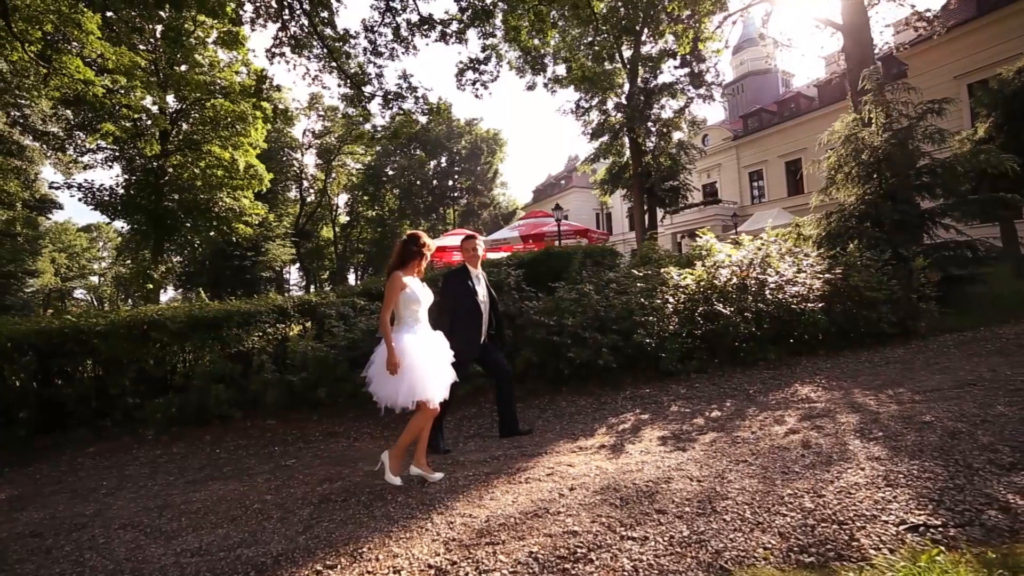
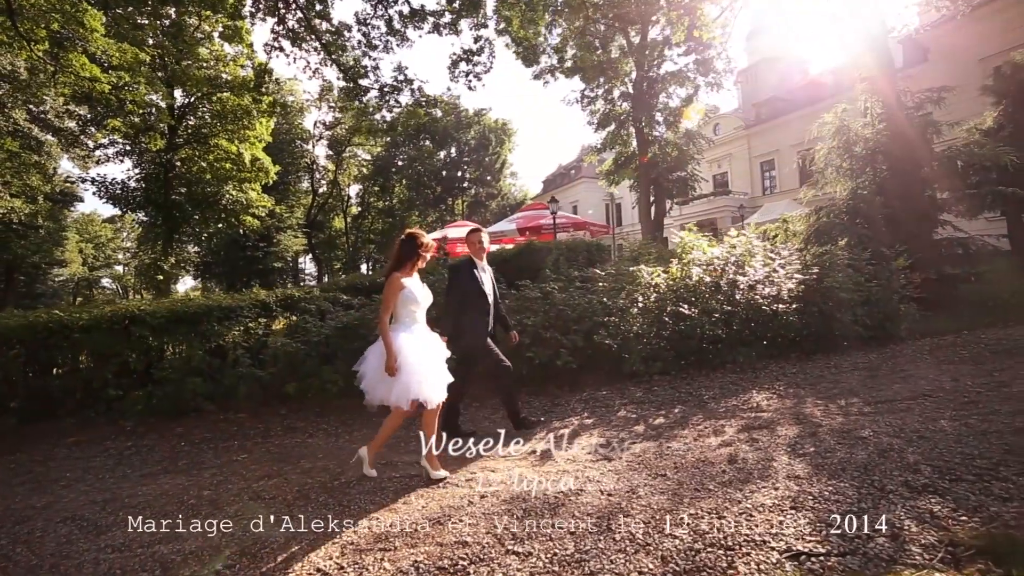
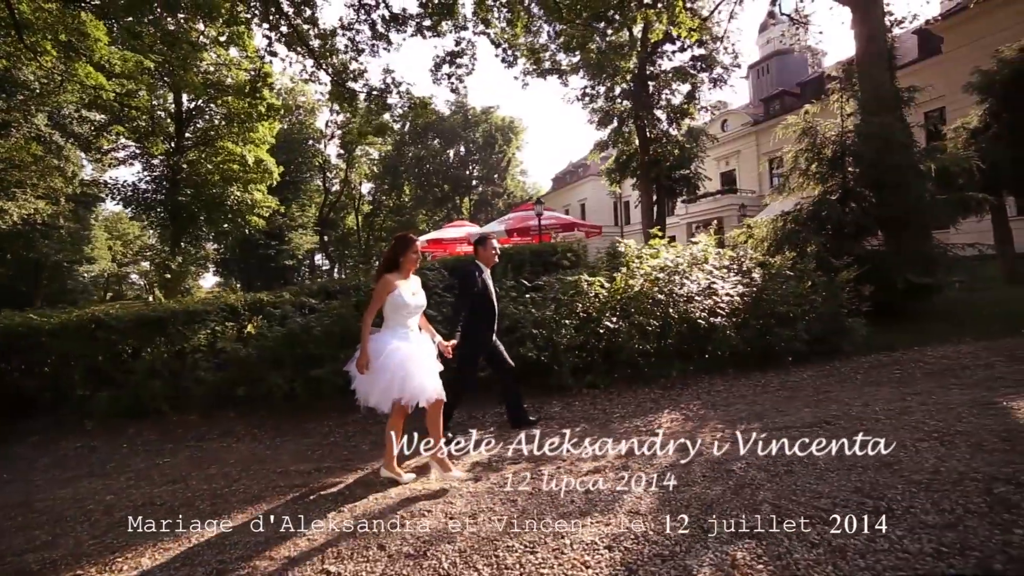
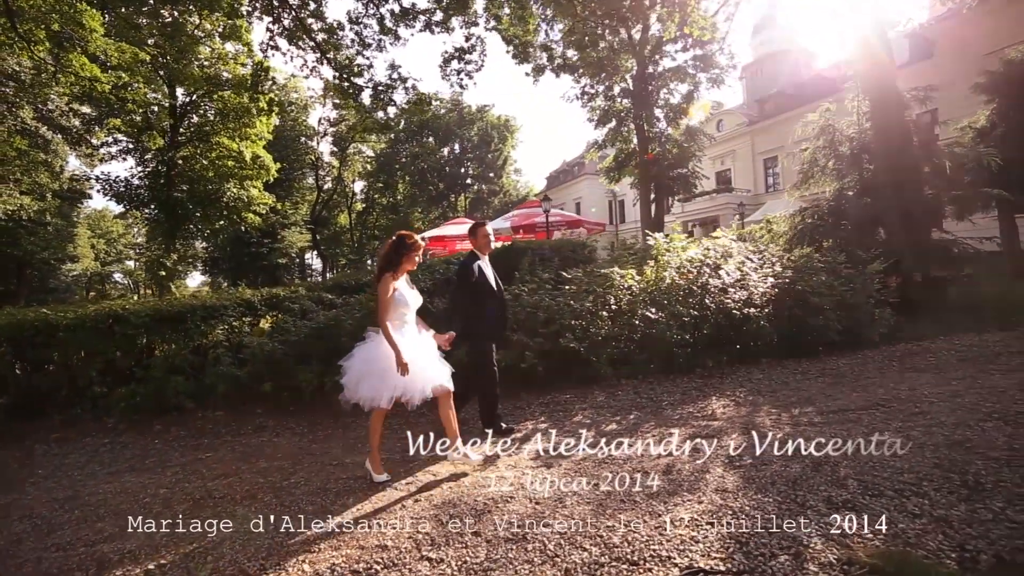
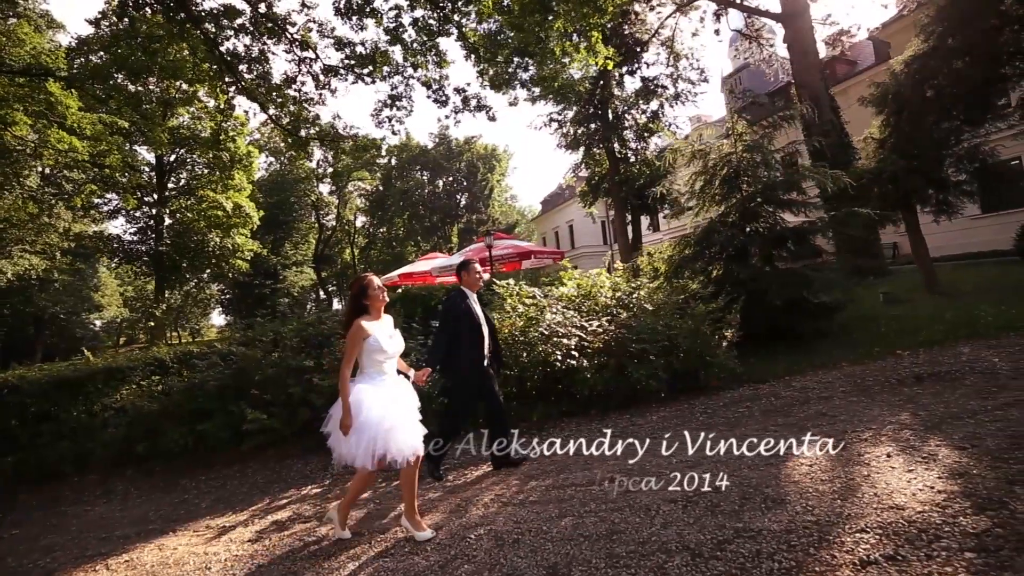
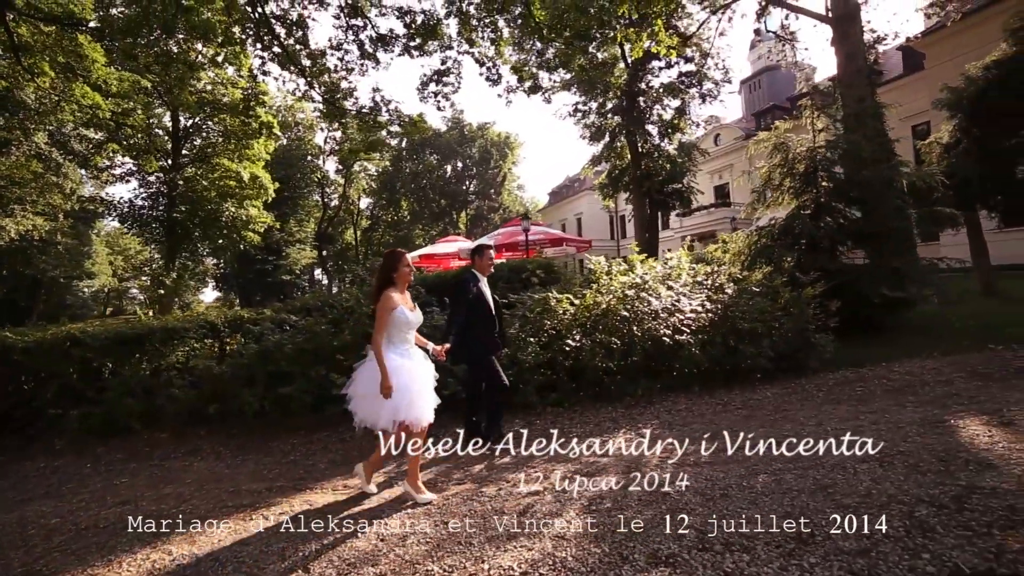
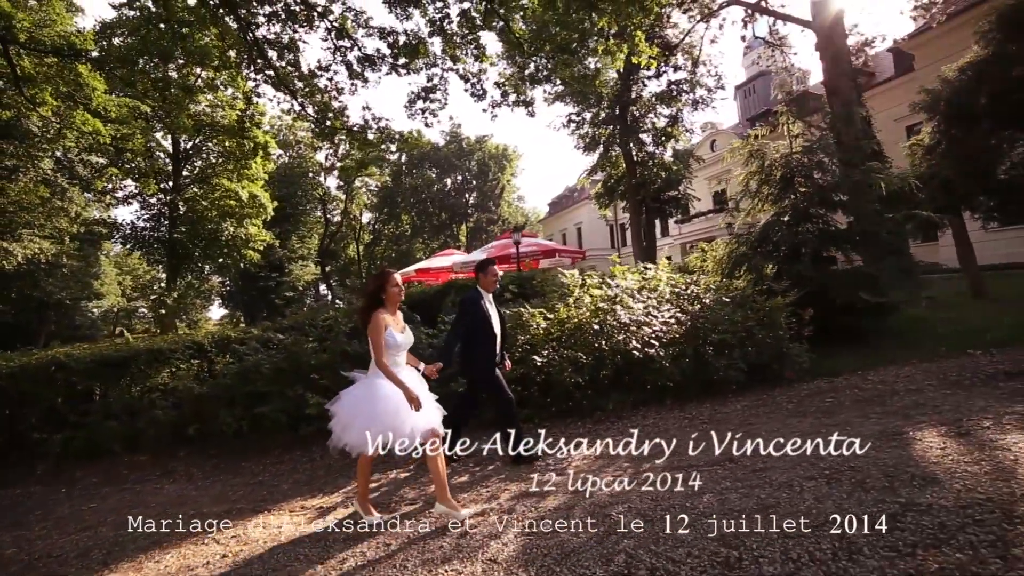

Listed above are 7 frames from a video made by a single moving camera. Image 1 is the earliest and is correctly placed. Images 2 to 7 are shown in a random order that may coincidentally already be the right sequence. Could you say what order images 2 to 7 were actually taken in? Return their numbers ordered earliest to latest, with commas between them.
2, 4, 3, 6, 7, 5
